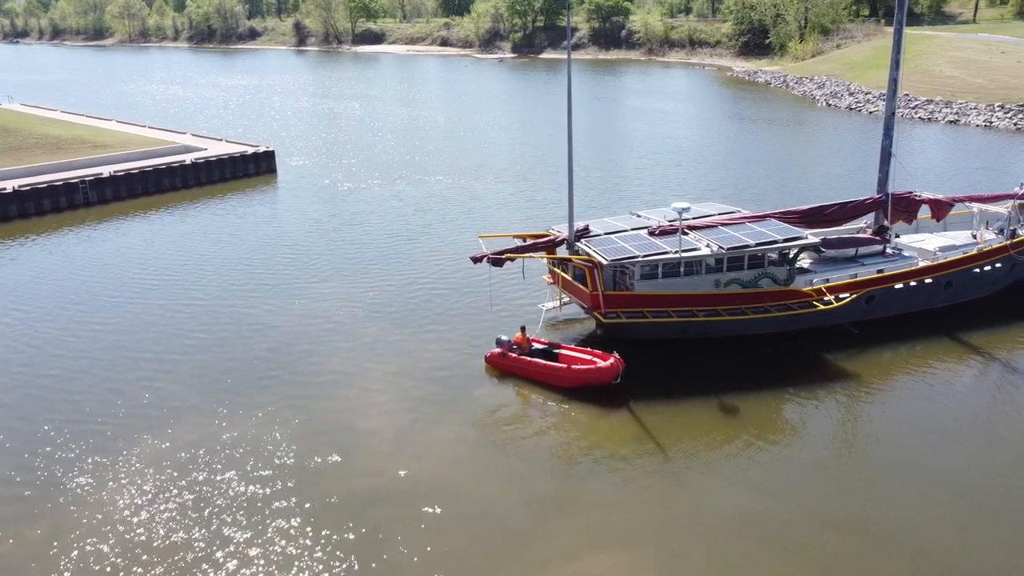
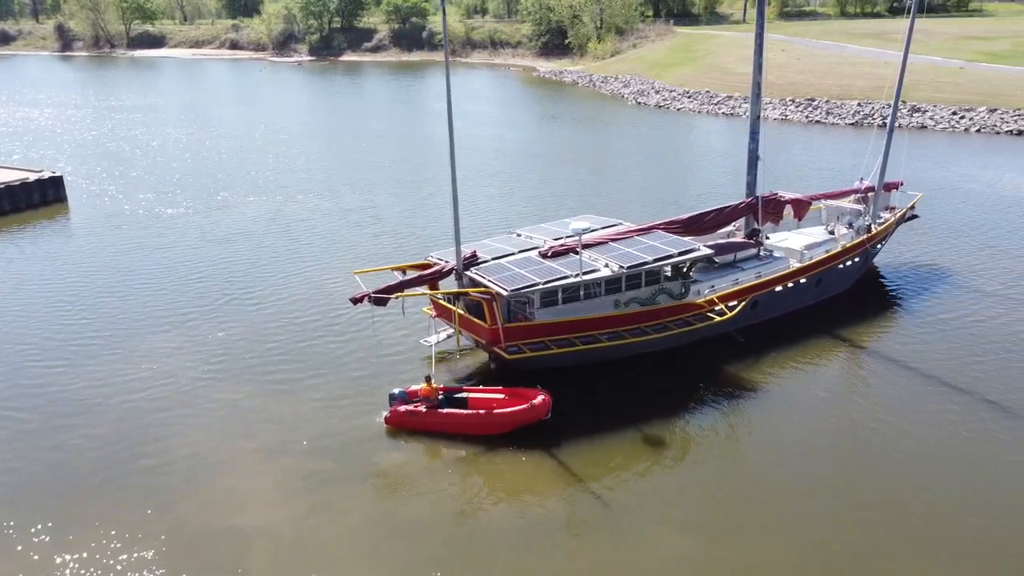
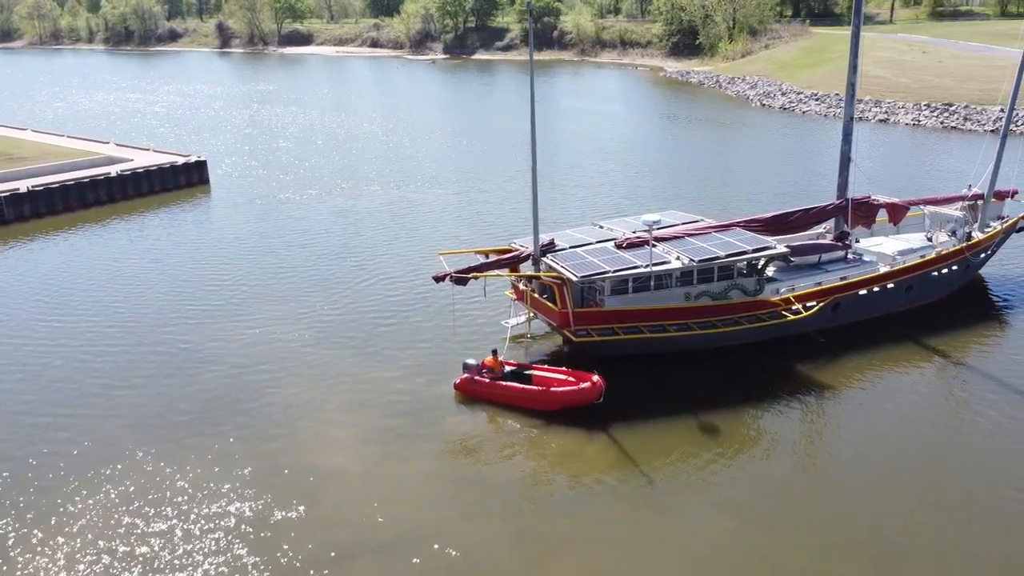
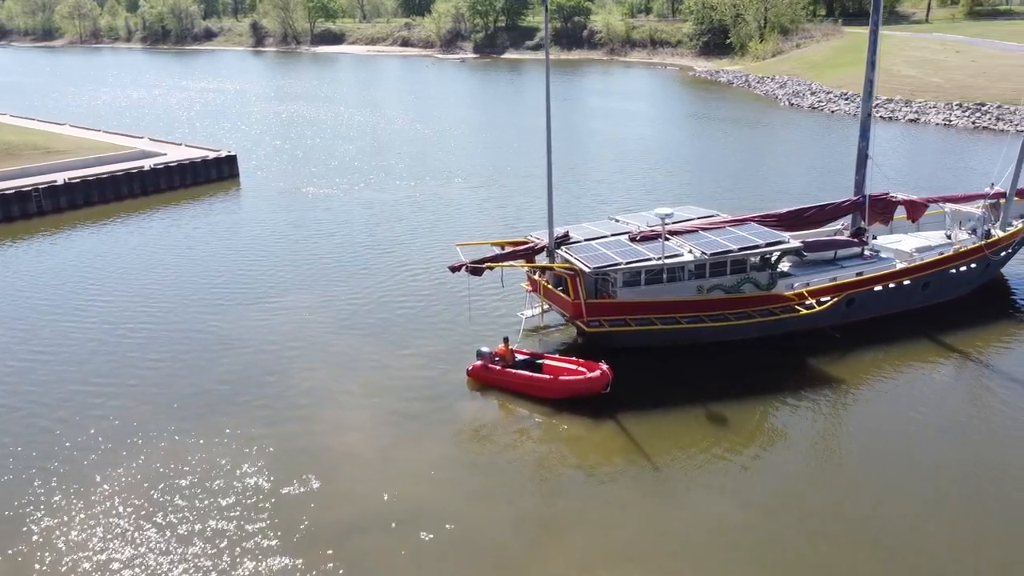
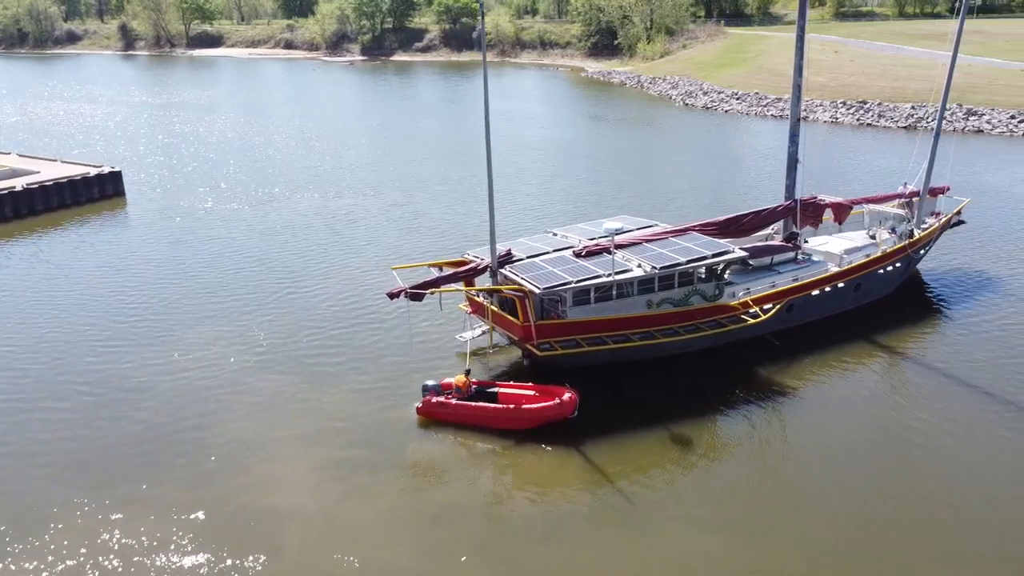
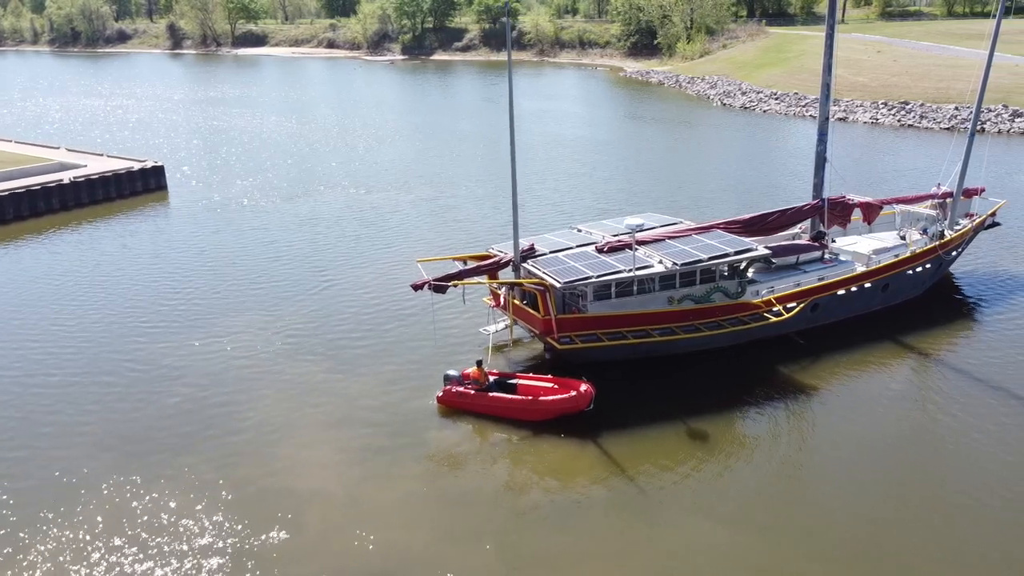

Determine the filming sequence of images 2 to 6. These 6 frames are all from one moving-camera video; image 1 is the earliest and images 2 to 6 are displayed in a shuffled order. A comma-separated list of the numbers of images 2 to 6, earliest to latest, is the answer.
4, 3, 6, 5, 2
